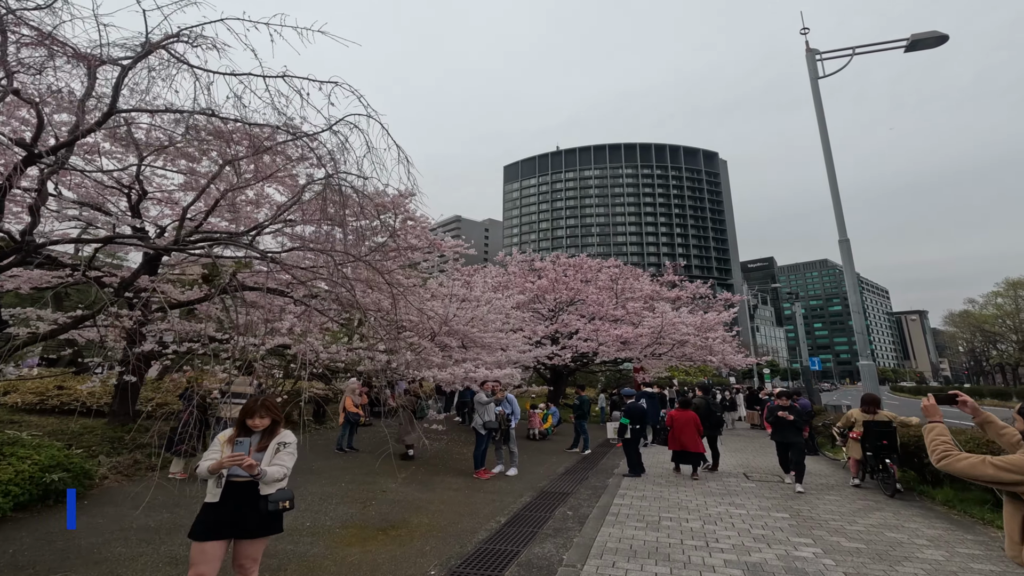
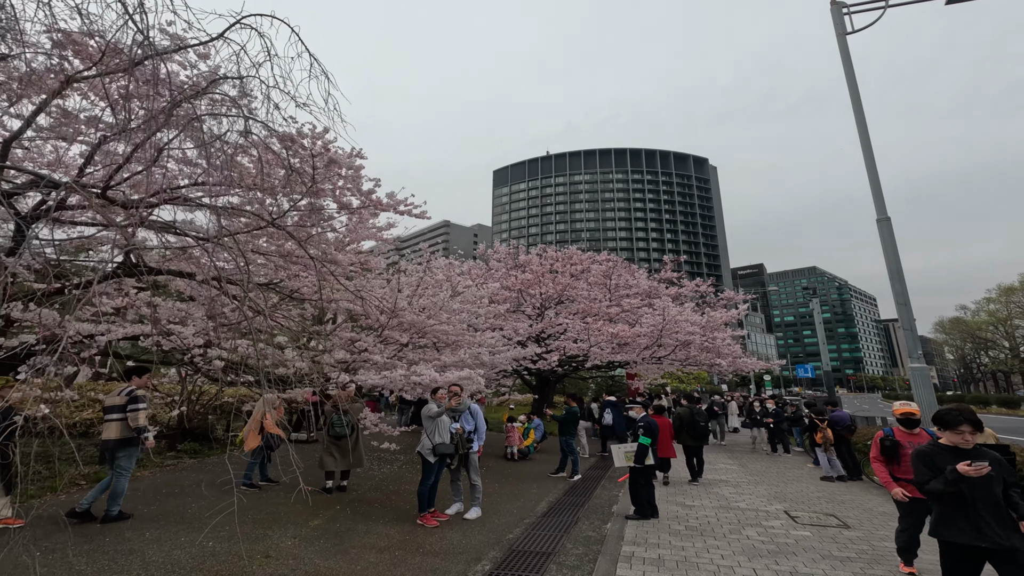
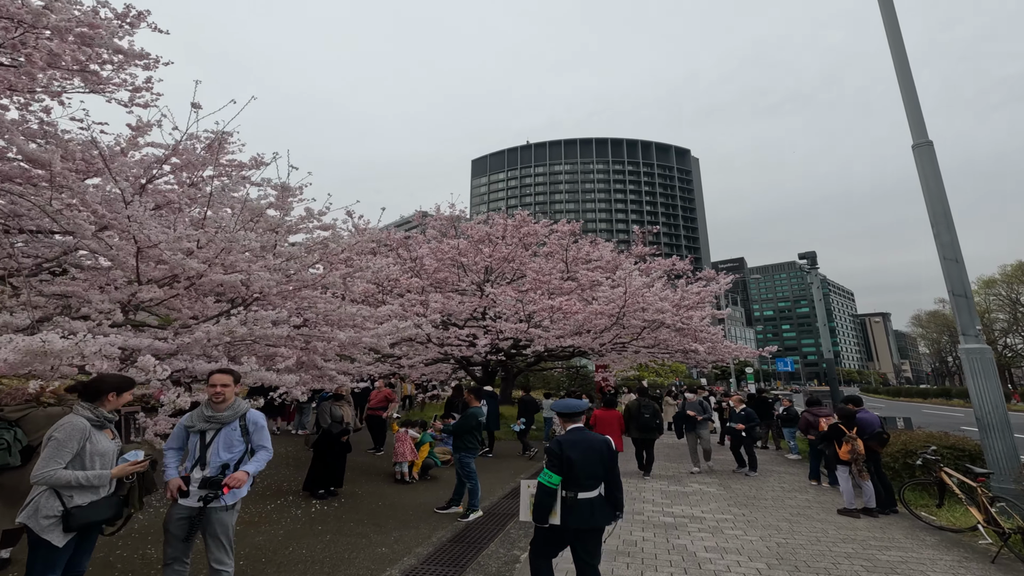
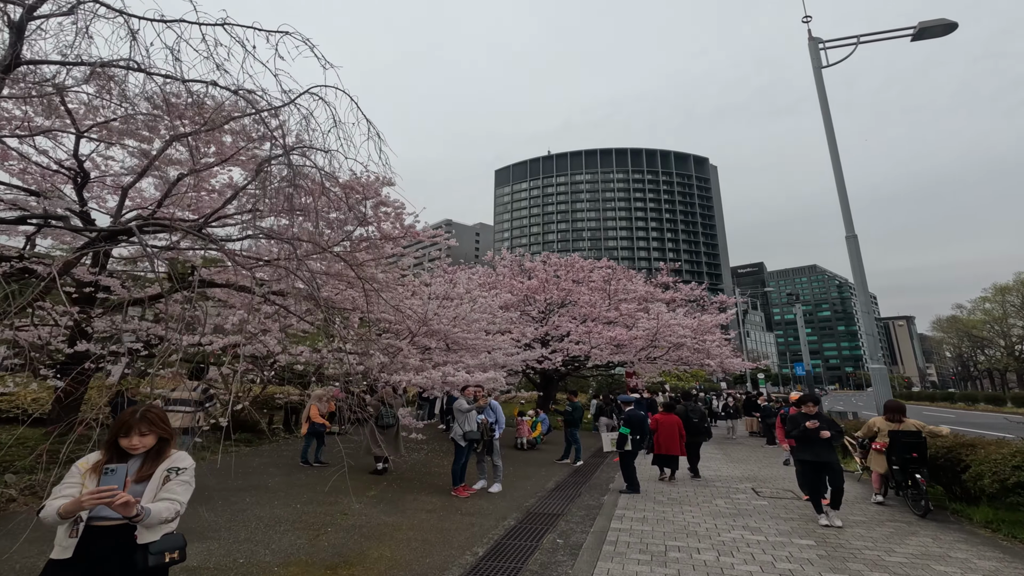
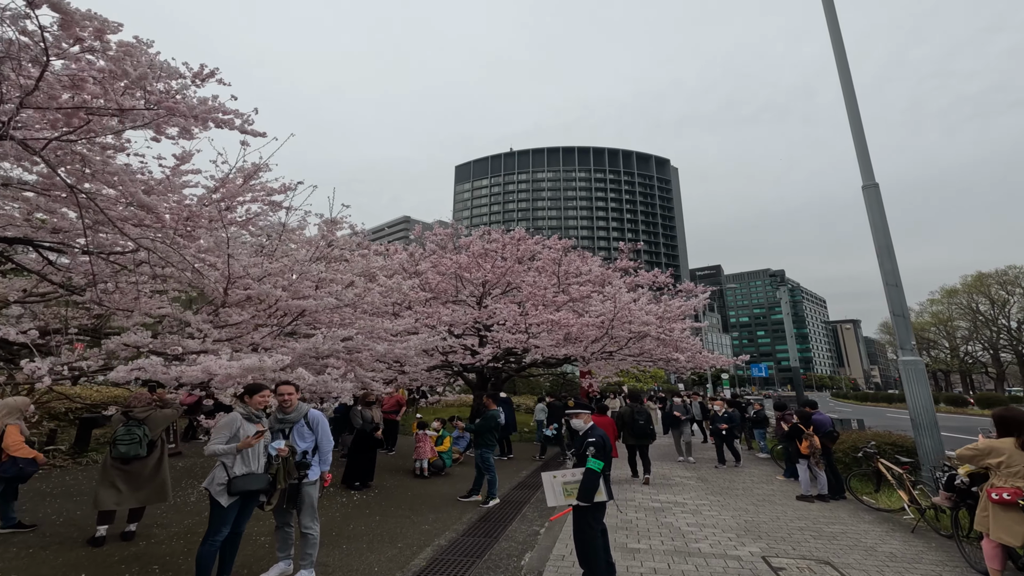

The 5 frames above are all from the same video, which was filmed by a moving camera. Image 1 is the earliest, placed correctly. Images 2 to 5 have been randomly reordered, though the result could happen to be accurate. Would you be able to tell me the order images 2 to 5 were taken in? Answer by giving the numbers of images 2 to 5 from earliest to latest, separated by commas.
4, 2, 5, 3
